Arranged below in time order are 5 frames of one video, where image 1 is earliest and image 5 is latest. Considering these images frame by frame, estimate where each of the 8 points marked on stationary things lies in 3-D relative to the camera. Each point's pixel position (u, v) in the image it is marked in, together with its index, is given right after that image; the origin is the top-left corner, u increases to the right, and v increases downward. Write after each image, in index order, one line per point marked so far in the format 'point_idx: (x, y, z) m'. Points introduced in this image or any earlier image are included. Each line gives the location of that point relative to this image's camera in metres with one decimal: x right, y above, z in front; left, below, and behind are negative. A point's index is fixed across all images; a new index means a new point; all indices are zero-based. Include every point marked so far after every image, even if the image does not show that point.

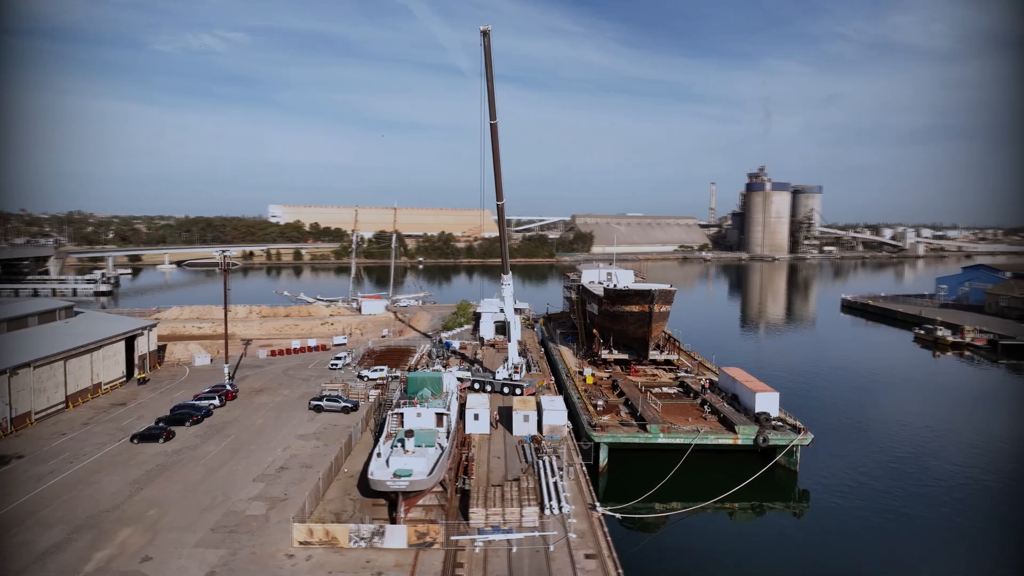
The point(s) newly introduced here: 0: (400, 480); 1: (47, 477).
0: (-1.5, -2.8, +8.5) m
1: (-8.4, -3.4, +10.6) m
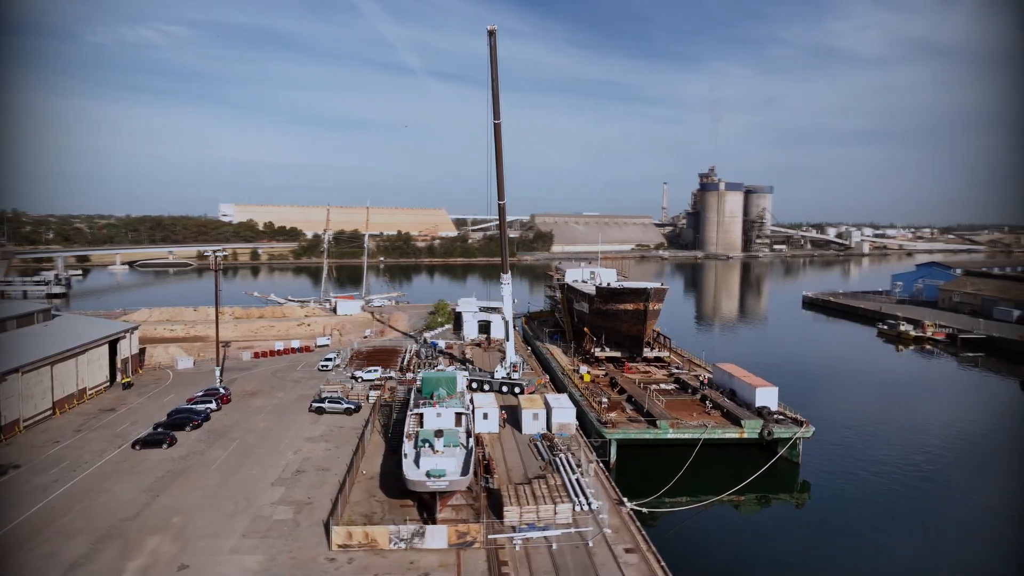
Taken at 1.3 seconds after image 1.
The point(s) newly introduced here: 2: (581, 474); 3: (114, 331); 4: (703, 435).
0: (-1.0, -2.8, +8.5) m
1: (-8.0, -3.4, +10.2) m
2: (+1.3, -3.4, +10.8) m
3: (-13.0, -1.4, +19.3) m
4: (+4.5, -3.4, +13.8) m
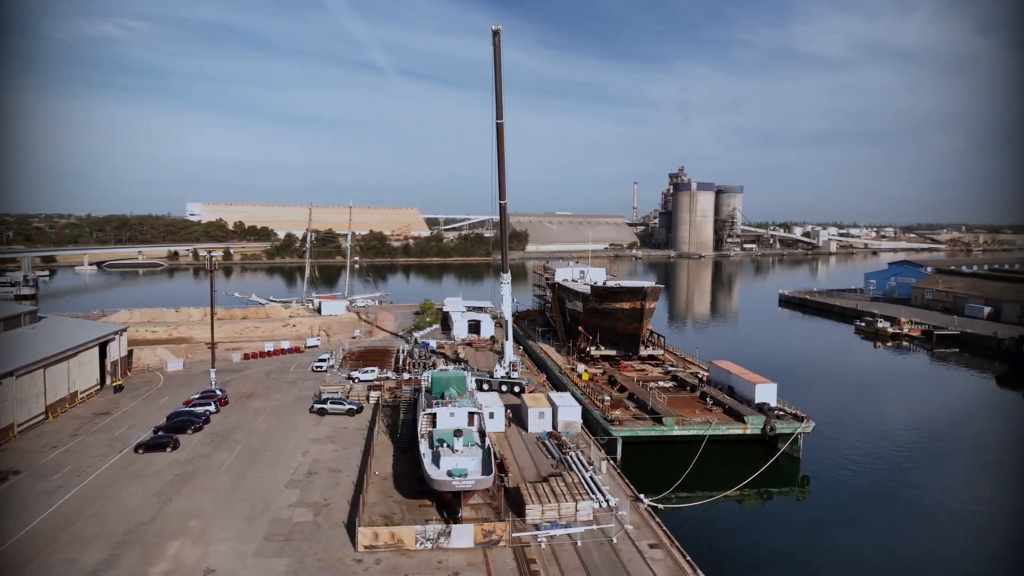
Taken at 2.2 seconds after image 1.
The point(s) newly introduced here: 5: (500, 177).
0: (-0.7, -2.8, +8.5) m
1: (-7.7, -3.5, +10.0) m
2: (+1.5, -3.4, +10.8) m
3: (-13.1, -1.4, +18.8) m
4: (+4.6, -3.4, +13.9) m
5: (-0.3, +3.2, +17.0) m
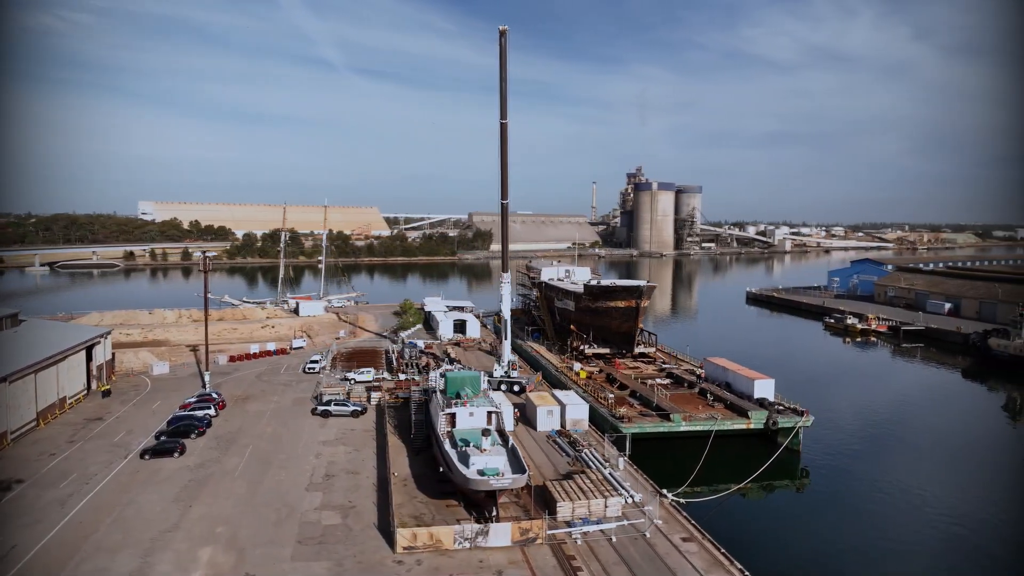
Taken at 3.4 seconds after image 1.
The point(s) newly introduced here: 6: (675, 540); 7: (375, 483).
0: (-0.2, -2.8, +8.5) m
1: (-7.3, -3.5, +9.7) m
2: (+1.9, -3.4, +11.0) m
3: (-13.1, -1.5, +18.3) m
4: (+4.8, -3.4, +14.2) m
5: (-0.3, +3.2, +17.0) m
6: (+2.3, -3.5, +8.2) m
7: (-2.4, -3.5, +10.4) m
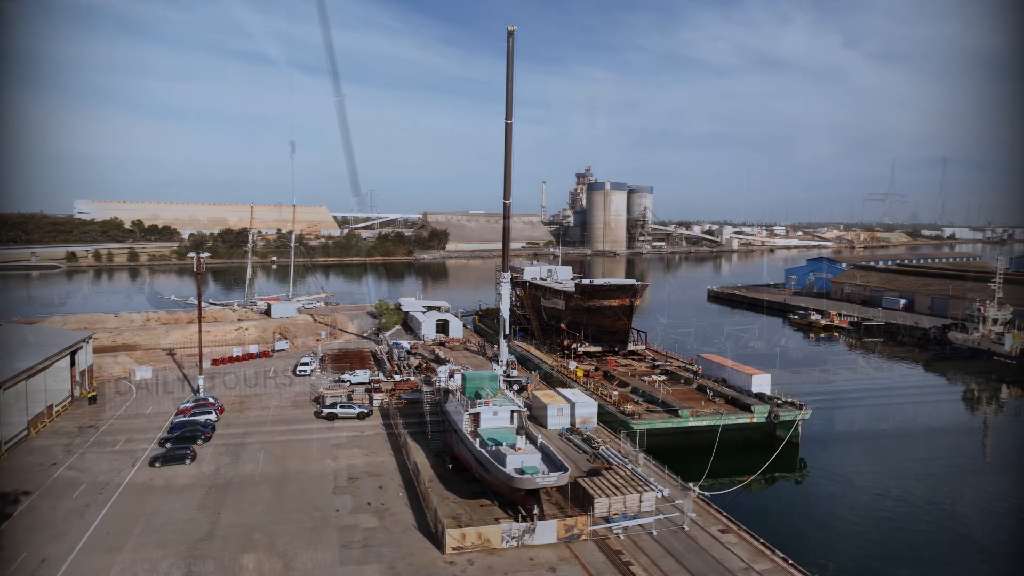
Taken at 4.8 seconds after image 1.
0: (+0.4, -2.8, +8.6) m
1: (-6.8, -3.5, +9.4) m
2: (+2.3, -3.4, +11.2) m
3: (-13.1, -1.6, +17.6) m
4: (+5.1, -3.3, +14.6) m
5: (-0.2, +3.2, +17.1) m
6: (+2.9, -3.5, +8.4) m
7: (-2.0, -3.5, +10.3) m
